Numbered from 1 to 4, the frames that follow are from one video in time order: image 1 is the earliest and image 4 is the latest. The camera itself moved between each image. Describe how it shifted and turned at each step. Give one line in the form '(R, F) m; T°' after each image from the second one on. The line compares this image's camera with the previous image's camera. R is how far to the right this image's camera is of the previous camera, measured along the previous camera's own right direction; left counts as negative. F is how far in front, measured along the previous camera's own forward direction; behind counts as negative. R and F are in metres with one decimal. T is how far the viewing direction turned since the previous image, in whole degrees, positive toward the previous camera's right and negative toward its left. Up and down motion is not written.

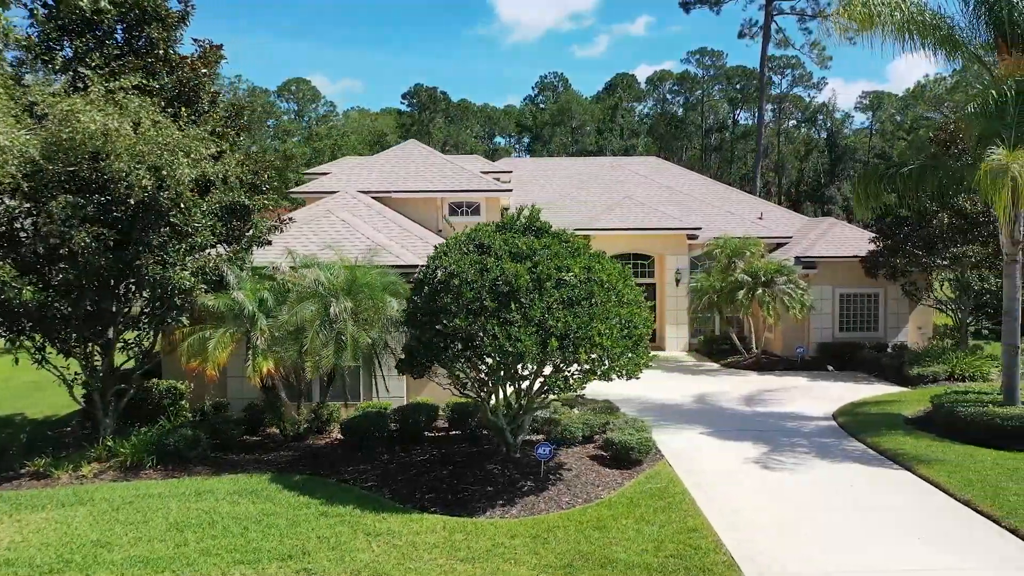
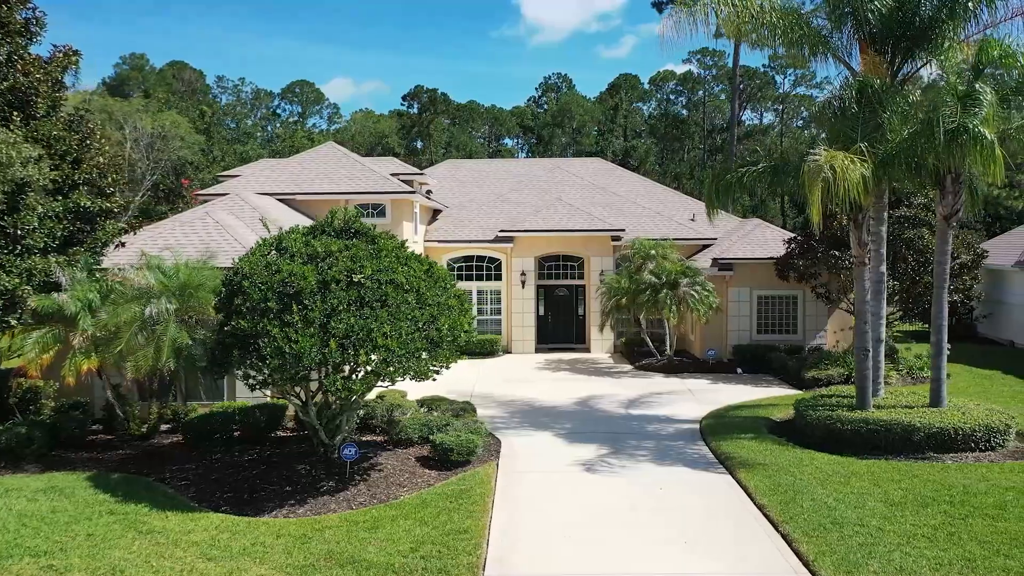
(+2.8, 0.0) m; -1°
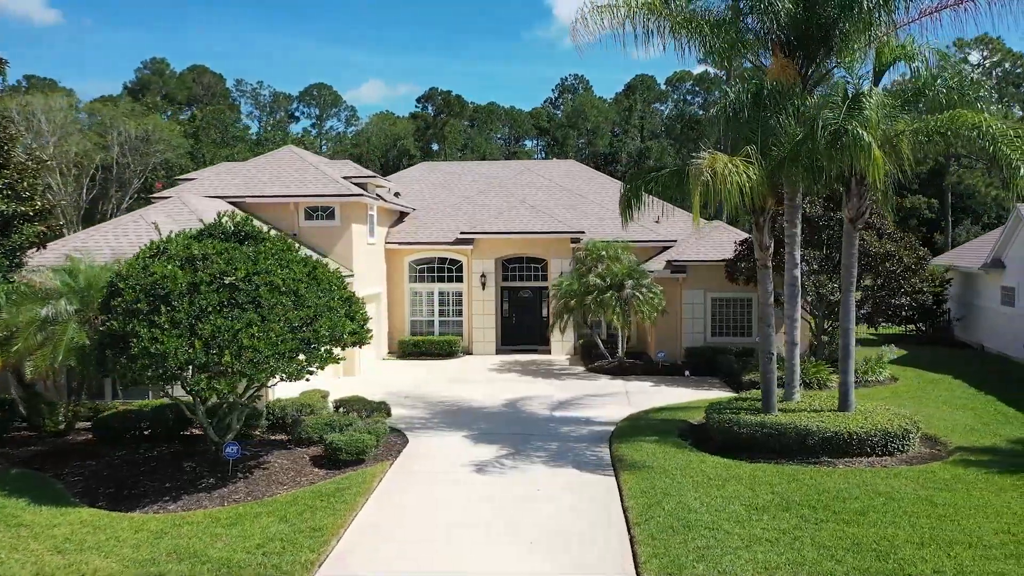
(+2.0, -0.1) m; -2°
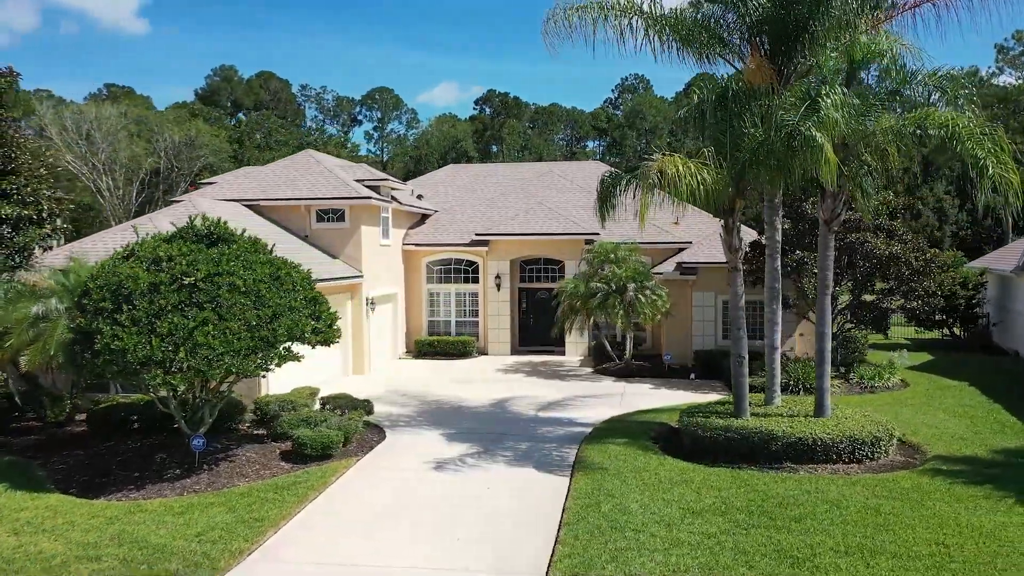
(+1.6, 0.0) m; -5°
